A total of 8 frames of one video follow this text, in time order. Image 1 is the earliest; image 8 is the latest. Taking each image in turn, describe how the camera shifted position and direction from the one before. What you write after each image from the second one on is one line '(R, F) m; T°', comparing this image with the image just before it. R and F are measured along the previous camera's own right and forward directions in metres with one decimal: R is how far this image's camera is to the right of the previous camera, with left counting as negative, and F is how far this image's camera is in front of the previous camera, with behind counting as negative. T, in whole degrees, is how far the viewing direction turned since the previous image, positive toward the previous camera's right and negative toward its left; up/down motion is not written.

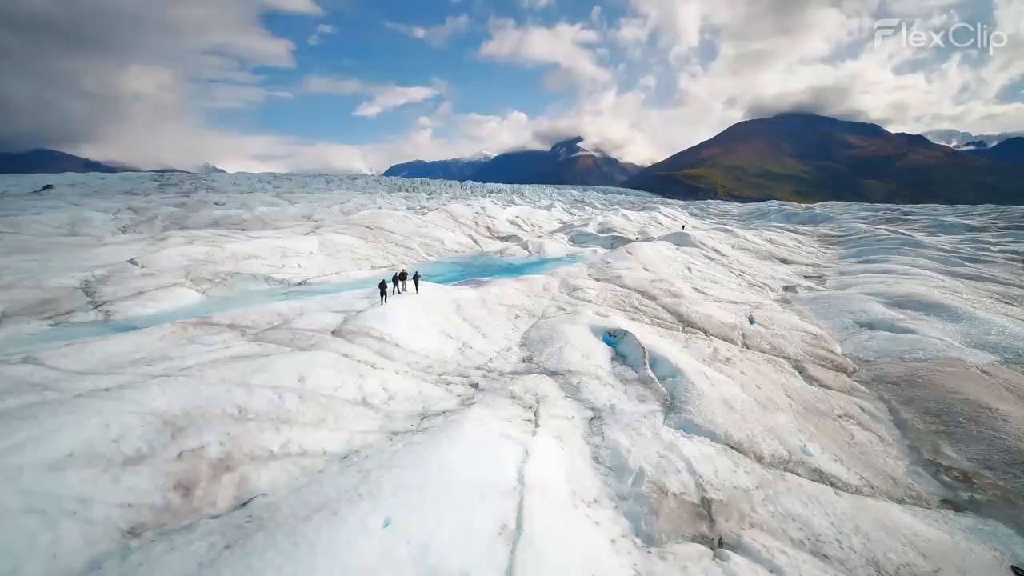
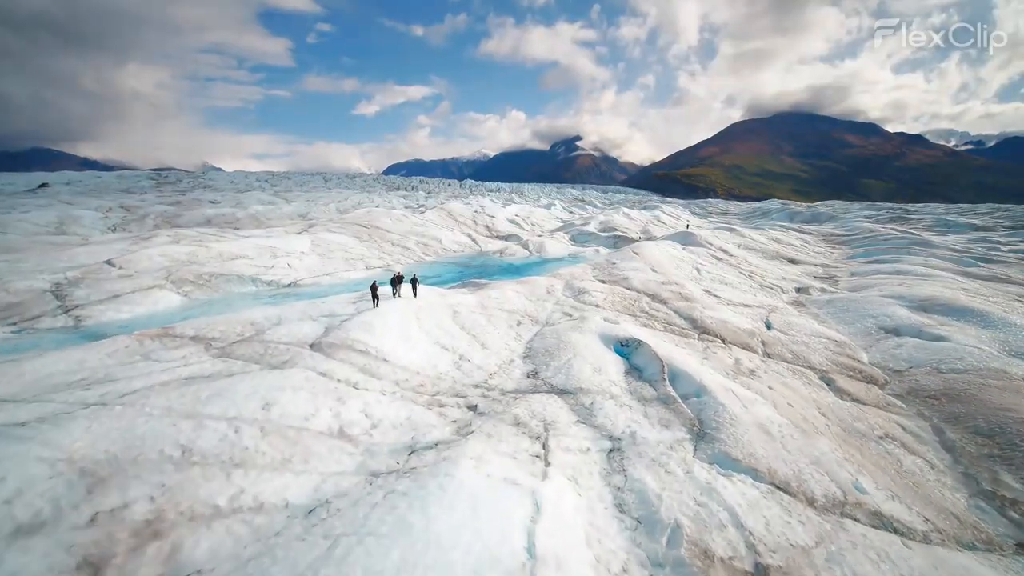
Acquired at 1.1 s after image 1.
(-0.1, +2.2) m; 0°
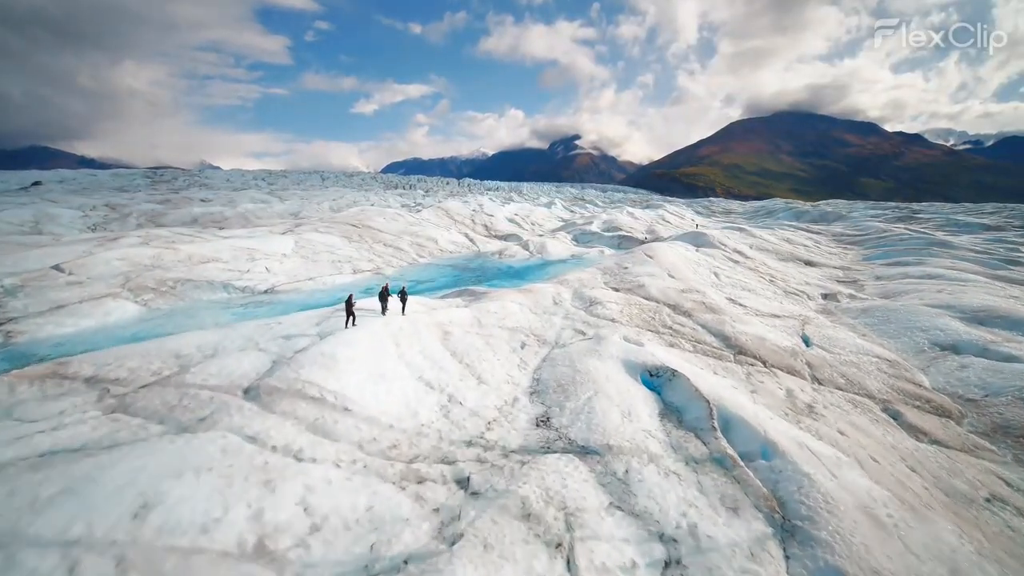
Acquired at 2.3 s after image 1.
(-0.1, +4.0) m; 0°
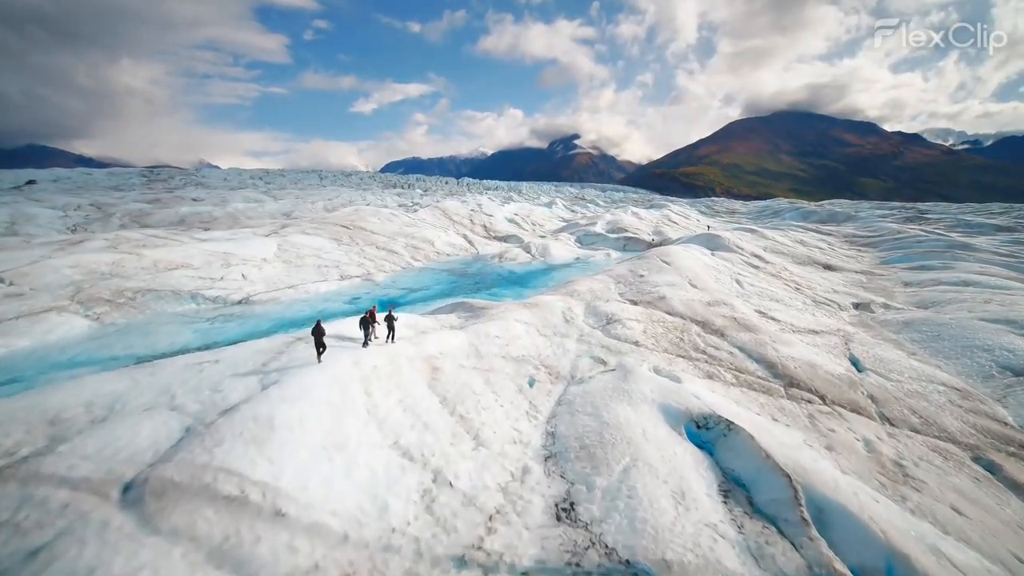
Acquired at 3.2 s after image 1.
(-0.2, +3.8) m; 0°
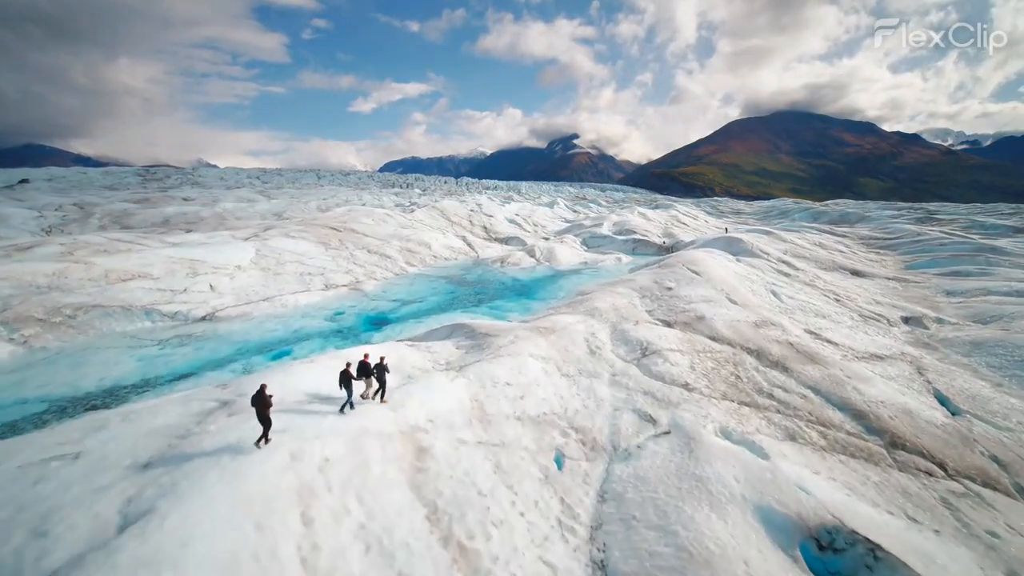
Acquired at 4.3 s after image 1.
(-0.4, +4.5) m; 0°
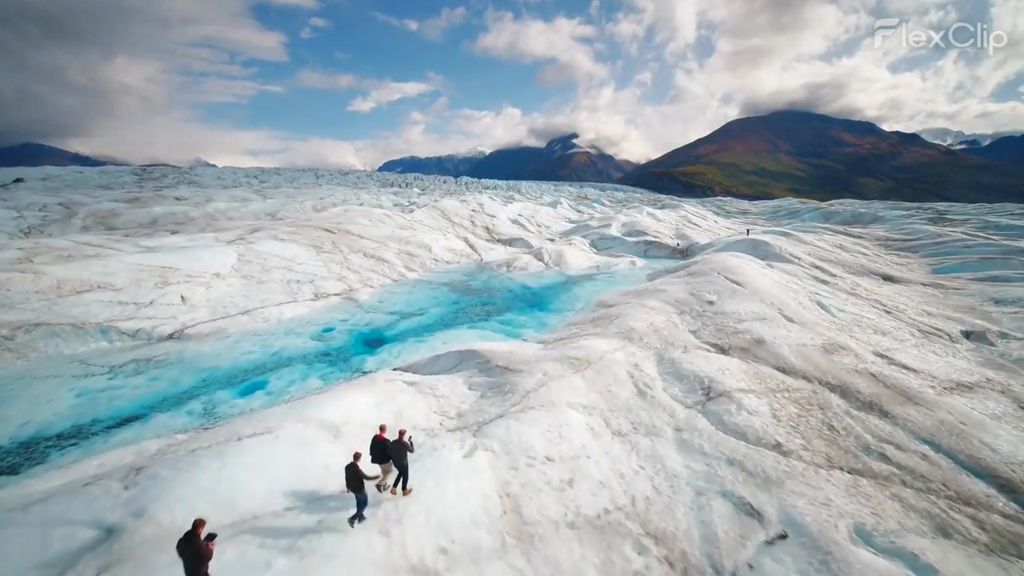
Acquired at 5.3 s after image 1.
(-0.6, +3.9) m; 0°
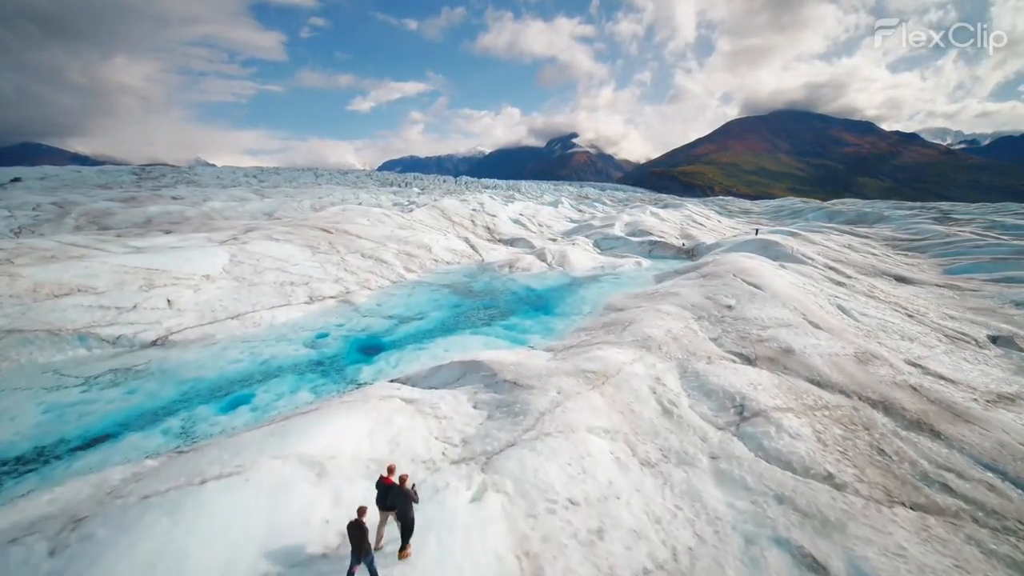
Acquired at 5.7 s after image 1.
(-0.2, +1.5) m; 0°
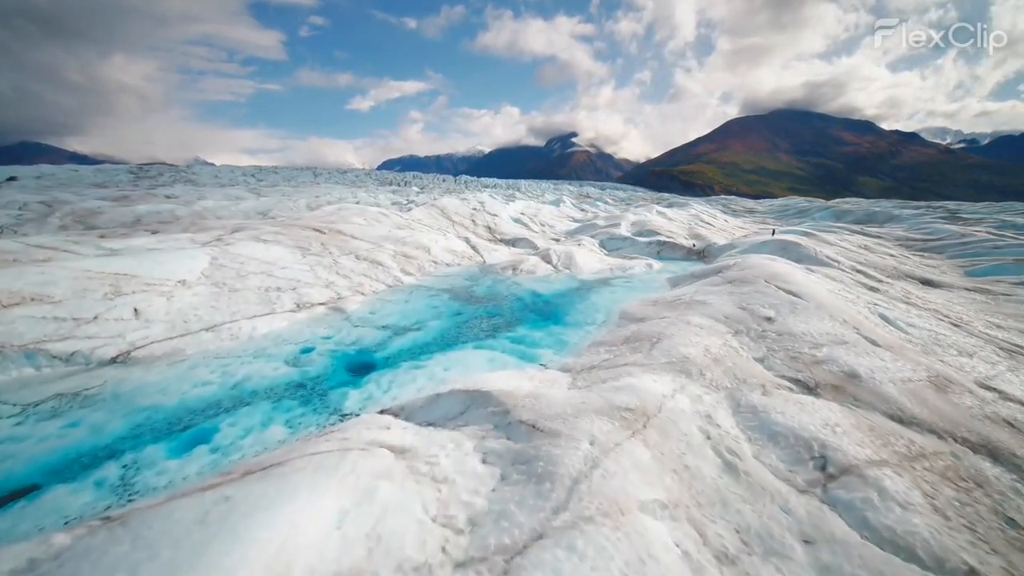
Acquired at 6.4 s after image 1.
(-0.3, +2.8) m; 0°
